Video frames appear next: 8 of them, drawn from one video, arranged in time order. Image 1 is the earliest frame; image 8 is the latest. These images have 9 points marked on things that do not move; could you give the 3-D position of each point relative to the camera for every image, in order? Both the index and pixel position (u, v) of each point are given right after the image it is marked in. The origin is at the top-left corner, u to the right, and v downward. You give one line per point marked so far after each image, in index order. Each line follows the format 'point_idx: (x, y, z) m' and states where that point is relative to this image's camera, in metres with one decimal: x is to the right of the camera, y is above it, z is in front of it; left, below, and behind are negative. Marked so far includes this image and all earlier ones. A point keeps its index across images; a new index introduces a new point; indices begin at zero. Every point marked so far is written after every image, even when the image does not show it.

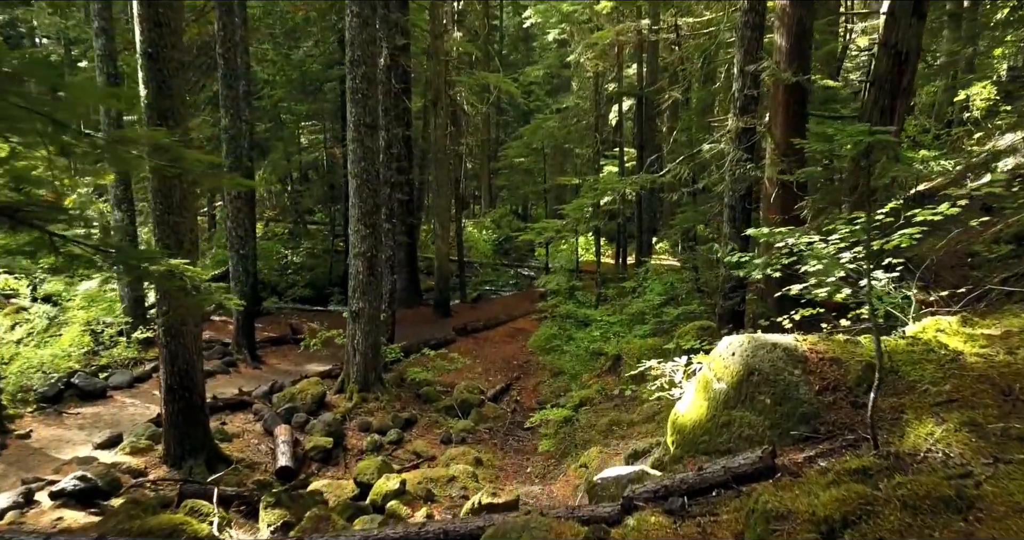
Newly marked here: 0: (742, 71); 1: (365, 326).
0: (+3.3, +2.9, +8.3) m
1: (-2.6, -1.0, +10.2) m
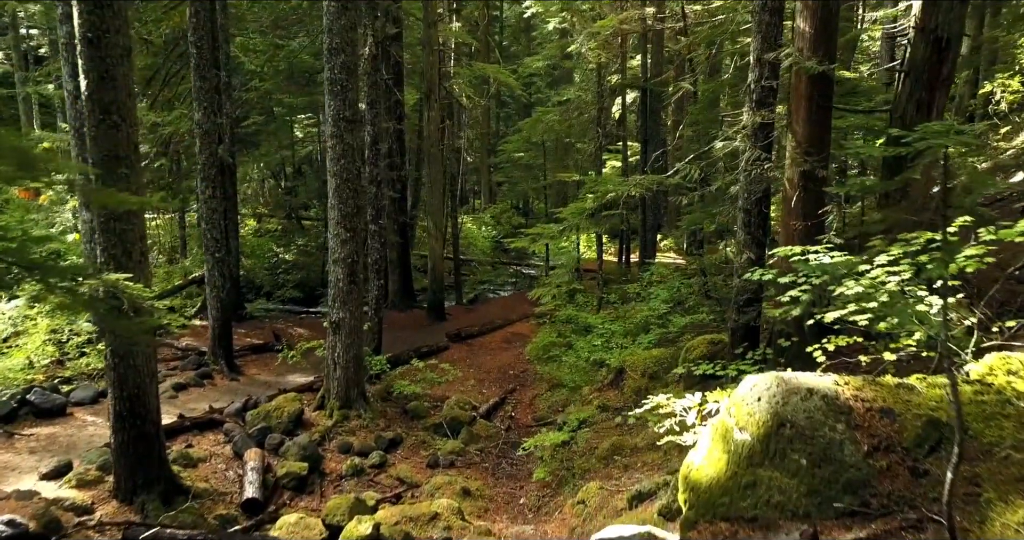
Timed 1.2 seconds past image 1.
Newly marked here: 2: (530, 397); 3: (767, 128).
0: (+3.2, +2.8, +7.4) m
1: (-2.7, -1.1, +9.4) m
2: (+0.4, -2.5, +11.2) m
3: (+3.4, +1.9, +7.5) m
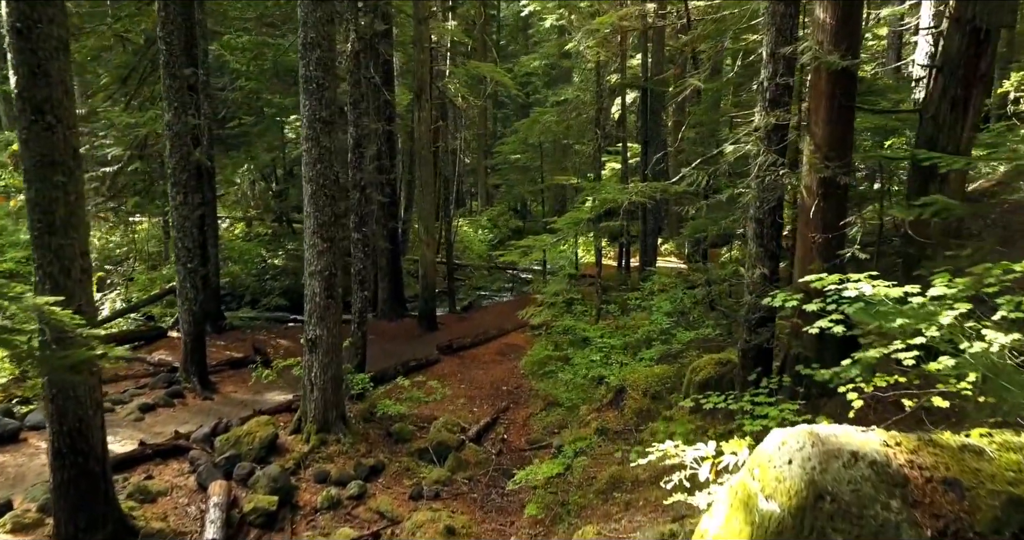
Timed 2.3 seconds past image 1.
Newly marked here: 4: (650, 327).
0: (+3.1, +2.6, +6.7) m
1: (-2.9, -1.3, +8.7) m
2: (+0.2, -2.7, +10.5) m
3: (+3.2, +1.7, +6.8) m
4: (+2.7, -1.1, +11.1) m
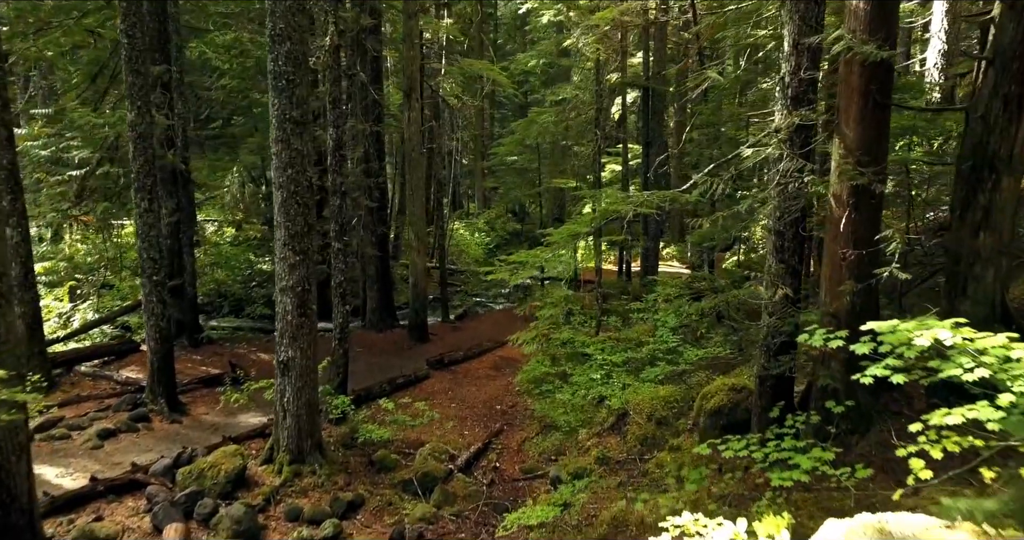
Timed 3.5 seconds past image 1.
0: (+3.0, +2.4, +5.9) m
1: (-3.0, -1.5, +7.9) m
2: (+0.1, -2.9, +9.7) m
3: (+3.1, +1.5, +6.0) m
4: (+2.6, -1.3, +10.3) m
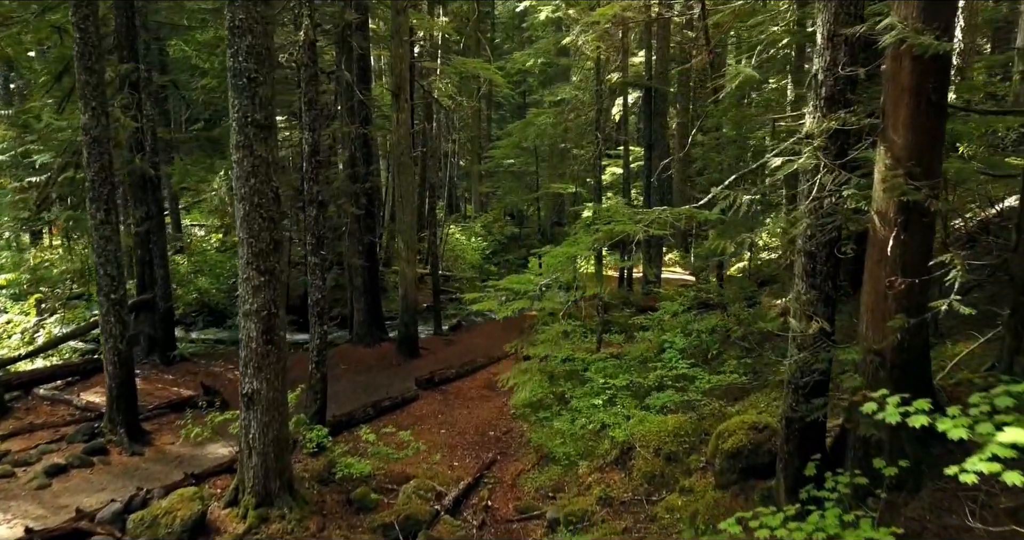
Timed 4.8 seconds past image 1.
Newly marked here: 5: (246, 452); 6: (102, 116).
0: (+2.9, +2.1, +5.1) m
1: (-3.1, -1.8, +7.1) m
2: (0.0, -3.2, +8.9) m
3: (+3.0, +1.2, +5.2) m
4: (+2.5, -1.6, +9.5) m
5: (-3.4, -2.3, +7.2) m
6: (-6.0, +2.3, +8.4) m
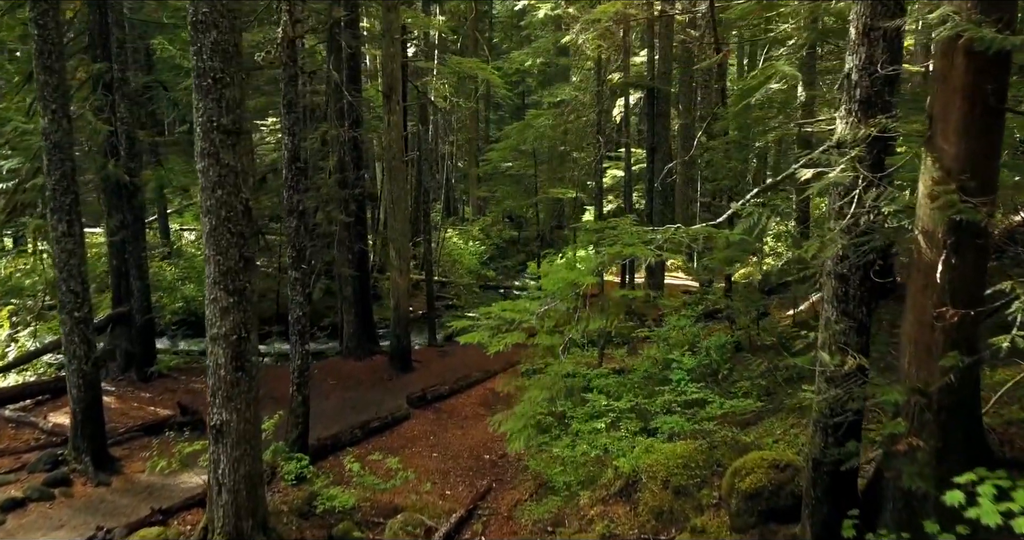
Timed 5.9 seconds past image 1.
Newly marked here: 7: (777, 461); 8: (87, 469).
0: (+2.8, +1.9, +4.5) m
1: (-3.1, -2.0, +6.4) m
2: (0.0, -3.4, +8.3) m
3: (+2.9, +1.0, +4.5) m
4: (+2.4, -1.8, +8.9) m
5: (-3.4, -2.5, +6.6) m
6: (-6.1, +2.1, +7.7) m
7: (+2.8, -2.0, +6.0) m
8: (-6.1, -2.8, +8.1) m
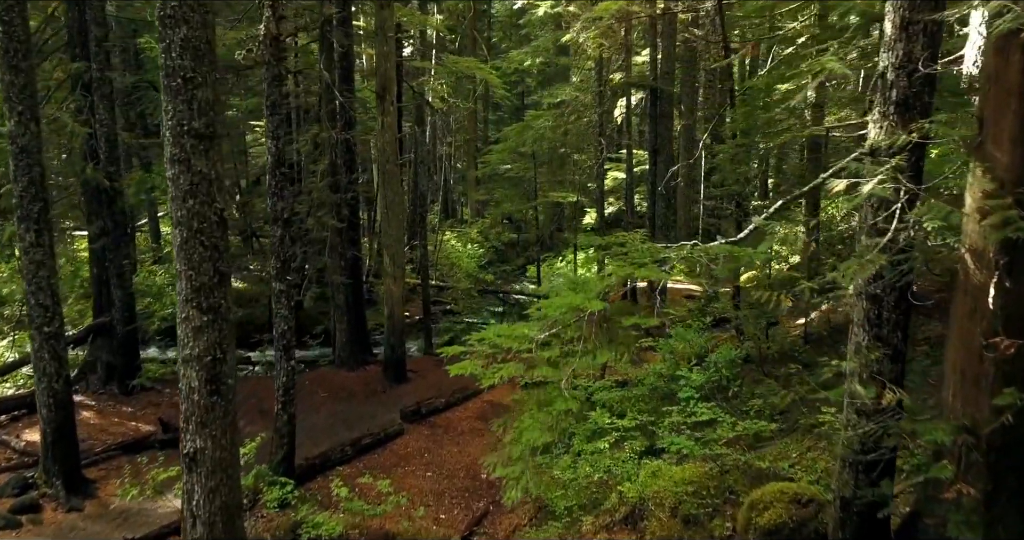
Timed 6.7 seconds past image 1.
0: (+2.8, +1.7, +4.0) m
1: (-3.2, -2.2, +5.9) m
2: (-0.1, -3.5, +7.8) m
3: (+2.9, +0.8, +4.1) m
4: (+2.4, -2.0, +8.4) m
5: (-3.5, -2.7, +6.1) m
6: (-6.1, +1.9, +7.3) m
7: (+2.8, -2.2, +5.6) m
8: (-6.1, -3.0, +7.7) m
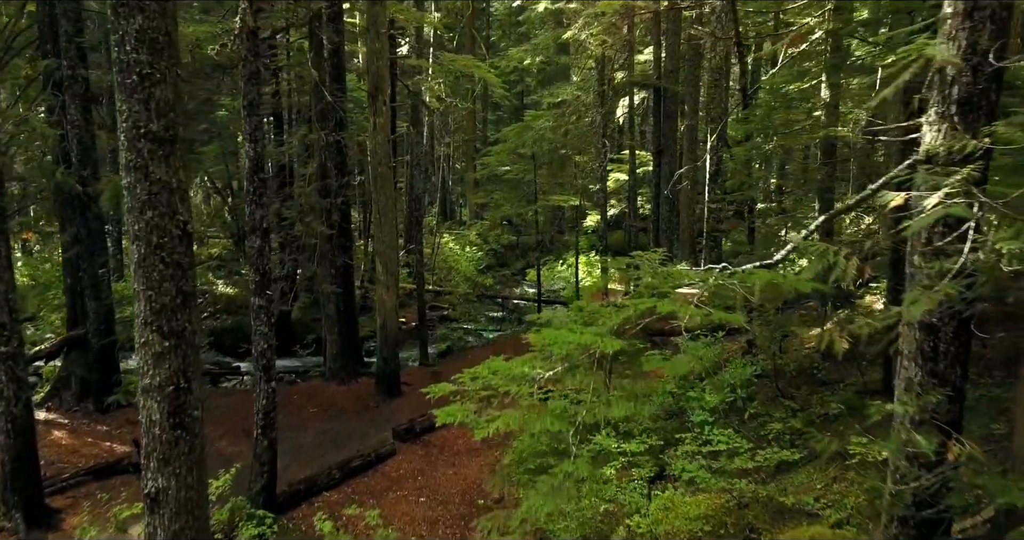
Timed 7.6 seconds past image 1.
0: (+2.8, +1.6, +3.4) m
1: (-3.2, -2.3, +5.3) m
2: (-0.1, -3.7, +7.2) m
3: (+2.9, +0.7, +3.5) m
4: (+2.4, -2.1, +7.8) m
5: (-3.5, -2.8, +5.5) m
6: (-6.2, +1.7, +6.7) m
7: (+2.8, -2.3, +5.0) m
8: (-6.1, -3.2, +7.0) m
